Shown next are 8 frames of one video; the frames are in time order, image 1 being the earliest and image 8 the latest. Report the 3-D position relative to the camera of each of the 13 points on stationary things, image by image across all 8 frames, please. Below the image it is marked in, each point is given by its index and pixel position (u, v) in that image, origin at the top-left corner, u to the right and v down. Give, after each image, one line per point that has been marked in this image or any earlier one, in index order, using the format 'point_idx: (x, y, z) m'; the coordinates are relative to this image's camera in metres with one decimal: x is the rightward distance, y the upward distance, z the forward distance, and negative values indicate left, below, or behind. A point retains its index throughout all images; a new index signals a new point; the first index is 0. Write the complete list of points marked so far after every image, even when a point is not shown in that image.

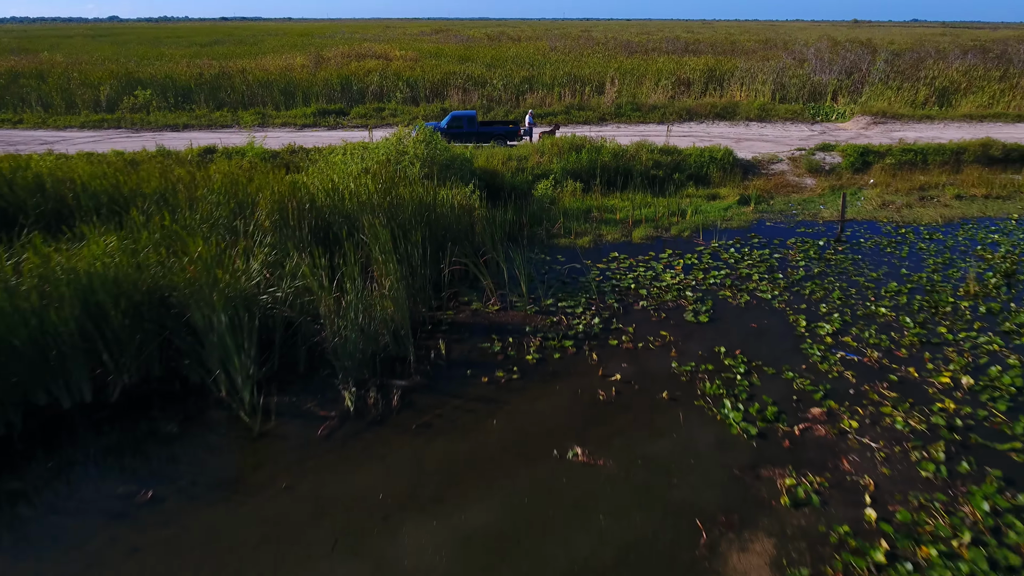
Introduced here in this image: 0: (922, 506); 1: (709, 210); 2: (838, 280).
0: (+1.8, -0.9, +2.6) m
1: (+2.1, +0.8, +6.3) m
2: (+2.6, 0.0, +4.7) m
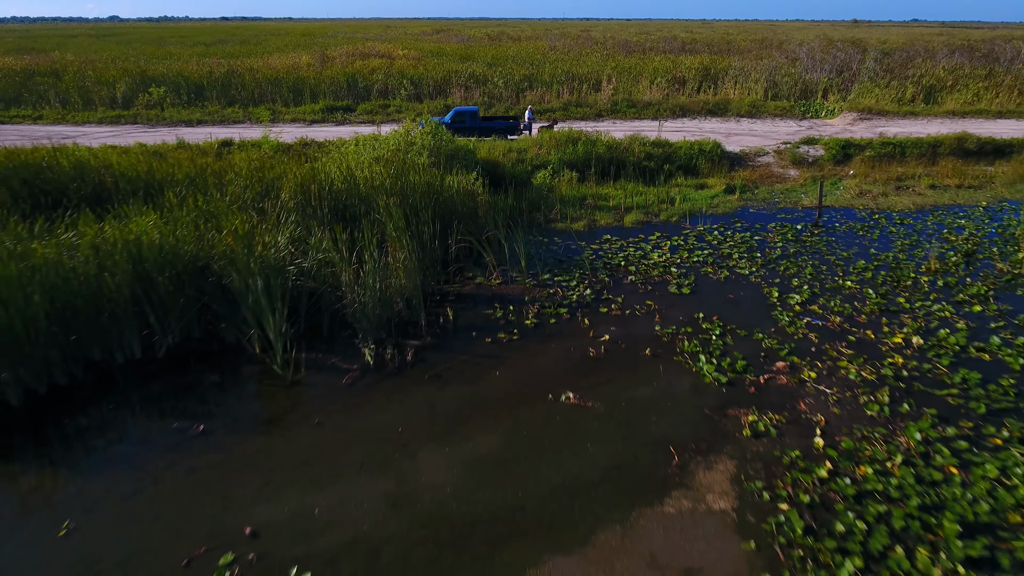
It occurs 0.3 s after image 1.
0: (+1.8, -0.7, +3.0) m
1: (+2.1, +1.0, +6.8) m
2: (+2.6, +0.2, +5.2) m
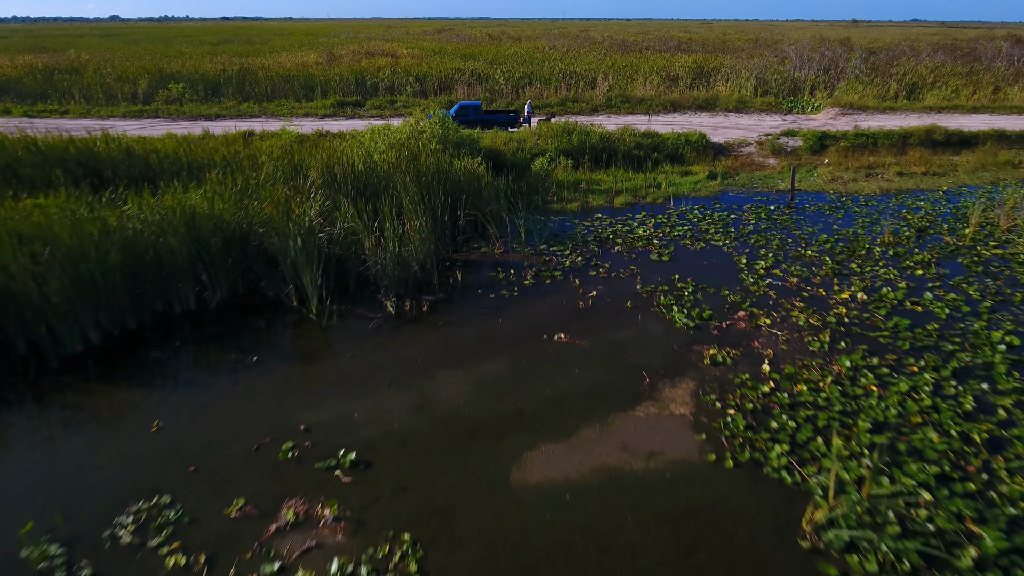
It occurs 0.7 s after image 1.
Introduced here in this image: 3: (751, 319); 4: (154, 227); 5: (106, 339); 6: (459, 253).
0: (+1.8, -0.5, +3.6) m
1: (+2.1, +1.3, +7.4) m
2: (+2.6, +0.5, +5.8) m
3: (+1.7, -0.2, +4.2) m
4: (-2.6, +0.5, +4.3) m
5: (-2.8, -0.4, +4.1) m
6: (-0.5, +0.3, +5.3) m
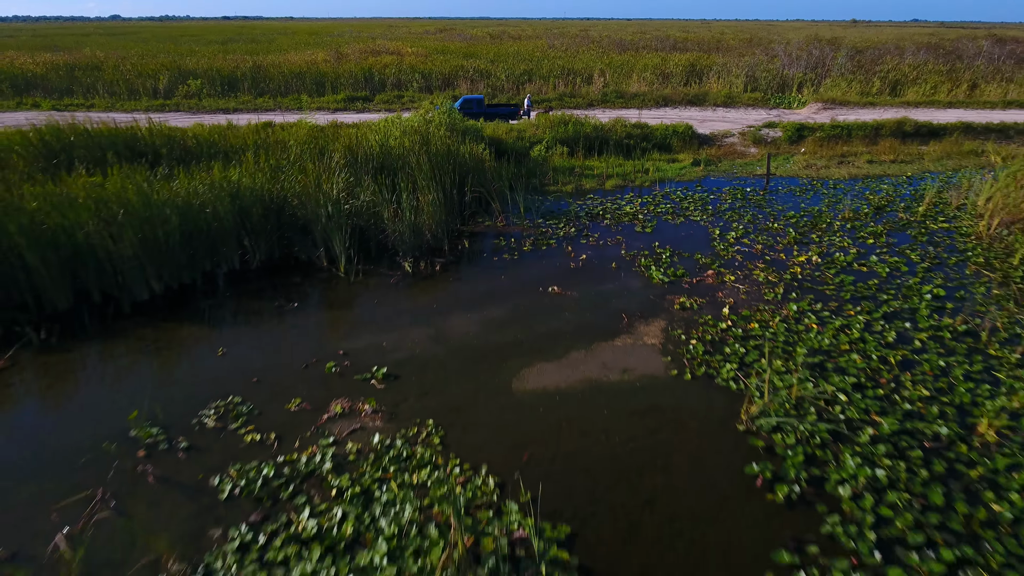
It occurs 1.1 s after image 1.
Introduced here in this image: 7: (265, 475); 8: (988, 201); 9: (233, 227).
0: (+1.8, -0.1, +4.3) m
1: (+2.1, +1.6, +8.1) m
2: (+2.6, +0.8, +6.5) m
3: (+1.7, +0.1, +4.9) m
4: (-2.6, +0.8, +5.0) m
5: (-2.7, 0.0, +4.8) m
6: (-0.5, +0.6, +6.0) m
7: (-1.1, -0.9, +2.8) m
8: (+5.0, +0.9, +6.3) m
9: (-2.4, +0.5, +5.1) m
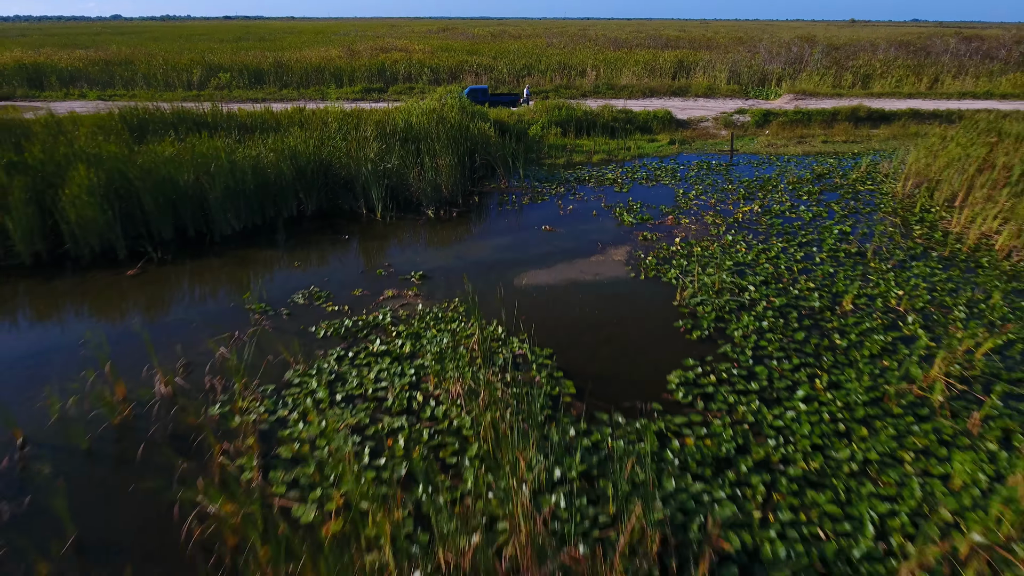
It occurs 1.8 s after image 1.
0: (+1.8, +0.5, +5.6) m
1: (+2.1, +2.2, +9.4) m
2: (+2.6, +1.4, +7.8) m
3: (+1.7, +0.7, +6.2) m
4: (-2.6, +1.4, +6.3) m
5: (-2.7, +0.6, +6.1) m
6: (-0.4, +1.2, +7.3) m
7: (-1.1, -0.2, +4.1) m
8: (+5.1, +1.5, +7.5) m
9: (-2.3, +1.1, +6.4) m
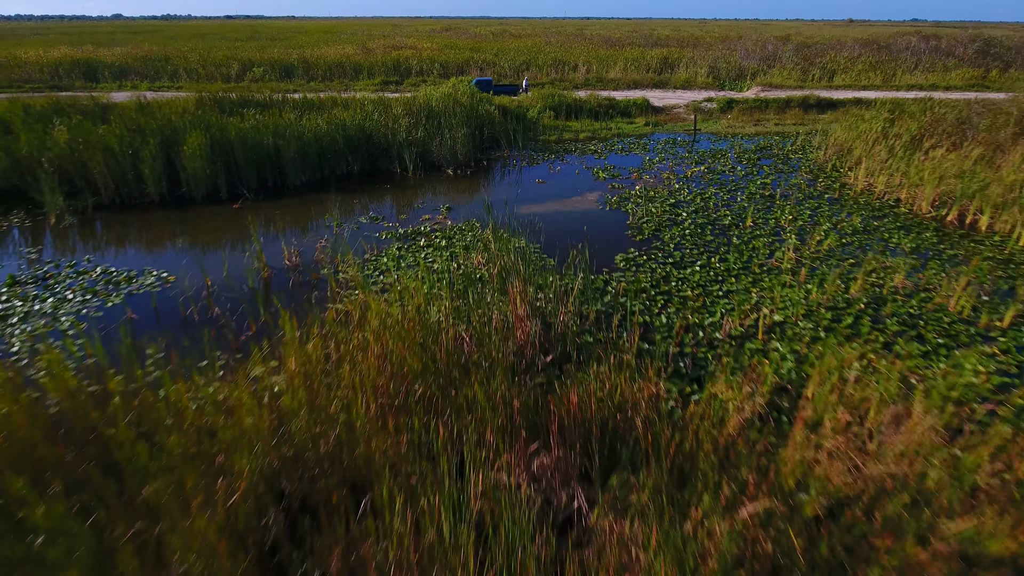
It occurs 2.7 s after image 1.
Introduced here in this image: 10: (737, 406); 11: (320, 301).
0: (+1.8, +1.3, +7.5) m
1: (+2.2, +3.1, +11.2) m
2: (+2.6, +2.3, +9.6) m
3: (+1.7, +1.5, +8.0) m
4: (-2.5, +2.2, +8.1) m
5: (-2.7, +1.4, +7.9) m
6: (-0.4, +2.0, +9.1) m
7: (-1.1, +0.6, +5.9) m
8: (+5.1, +2.3, +9.4) m
9: (-2.3, +2.0, +8.2) m
10: (+1.0, -0.5, +2.7) m
11: (-1.5, -0.1, +4.5) m
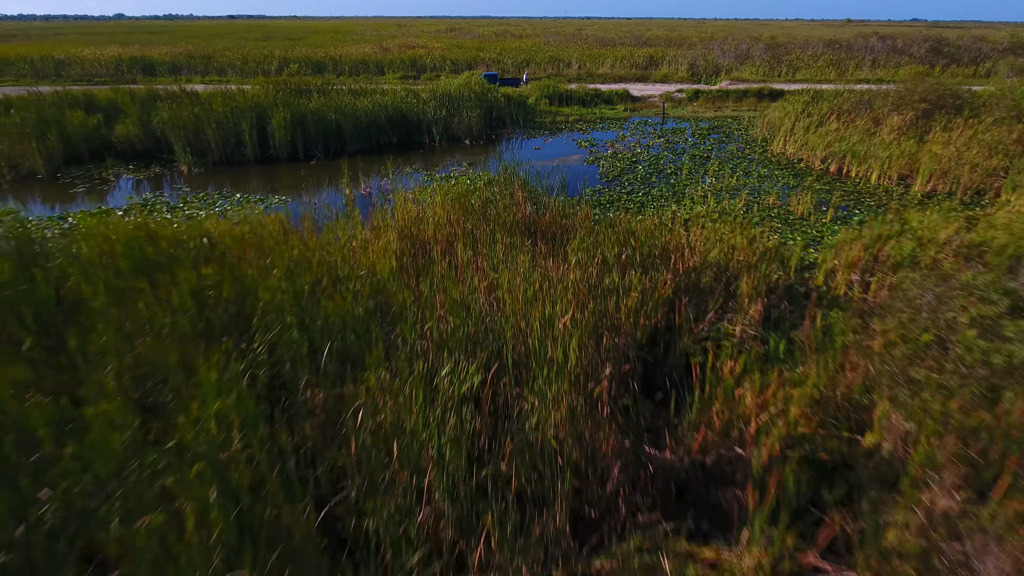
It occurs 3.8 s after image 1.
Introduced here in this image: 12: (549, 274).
0: (+1.9, +2.3, +10.0) m
1: (+2.2, +4.1, +13.7) m
2: (+2.7, +3.3, +12.1) m
3: (+1.8, +2.6, +10.5) m
4: (-2.5, +3.3, +10.6) m
5: (-2.7, +2.4, +10.4) m
6: (-0.4, +3.1, +11.6) m
7: (-1.1, +1.6, +8.4) m
8: (+5.1, +3.4, +11.9) m
9: (-2.3, +3.0, +10.7) m
10: (+1.1, +0.5, +5.2) m
11: (-1.4, +0.9, +7.0) m
12: (+0.2, +0.1, +3.8) m
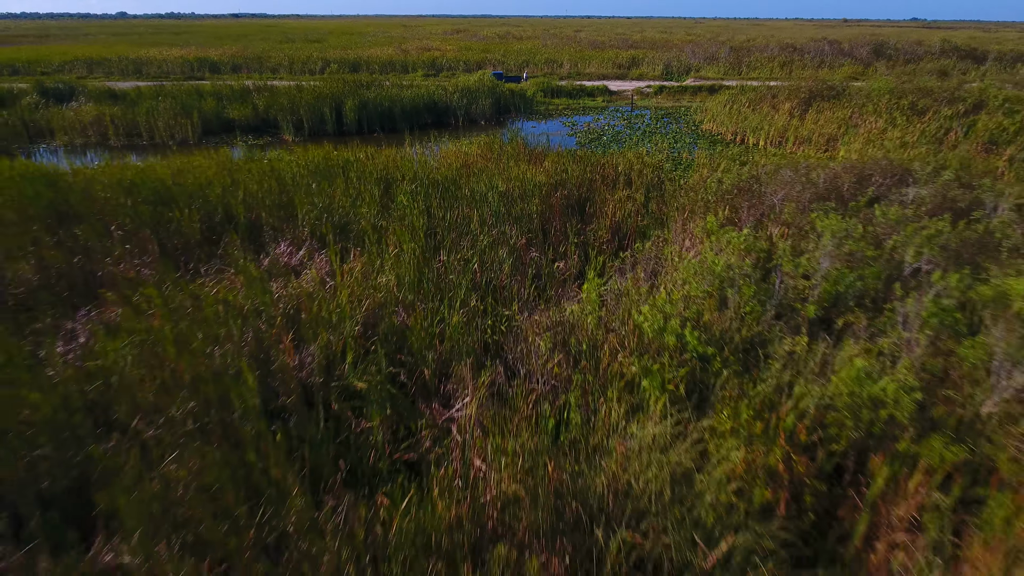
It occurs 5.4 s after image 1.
0: (+2.0, +3.8, +14.0) m
1: (+2.3, +5.6, +17.7) m
2: (+2.8, +4.8, +16.2) m
3: (+1.8, +4.0, +14.5) m
4: (-2.4, +4.8, +14.7) m
5: (-2.6, +3.9, +14.5) m
6: (-0.3, +4.6, +15.7) m
7: (-1.0, +3.1, +12.5) m
8: (+5.2, +4.9, +15.9) m
9: (-2.2, +4.5, +14.7) m
10: (+1.2, +2.0, +9.2) m
11: (-1.4, +2.4, +11.1) m
12: (+0.3, +1.6, +7.9) m
